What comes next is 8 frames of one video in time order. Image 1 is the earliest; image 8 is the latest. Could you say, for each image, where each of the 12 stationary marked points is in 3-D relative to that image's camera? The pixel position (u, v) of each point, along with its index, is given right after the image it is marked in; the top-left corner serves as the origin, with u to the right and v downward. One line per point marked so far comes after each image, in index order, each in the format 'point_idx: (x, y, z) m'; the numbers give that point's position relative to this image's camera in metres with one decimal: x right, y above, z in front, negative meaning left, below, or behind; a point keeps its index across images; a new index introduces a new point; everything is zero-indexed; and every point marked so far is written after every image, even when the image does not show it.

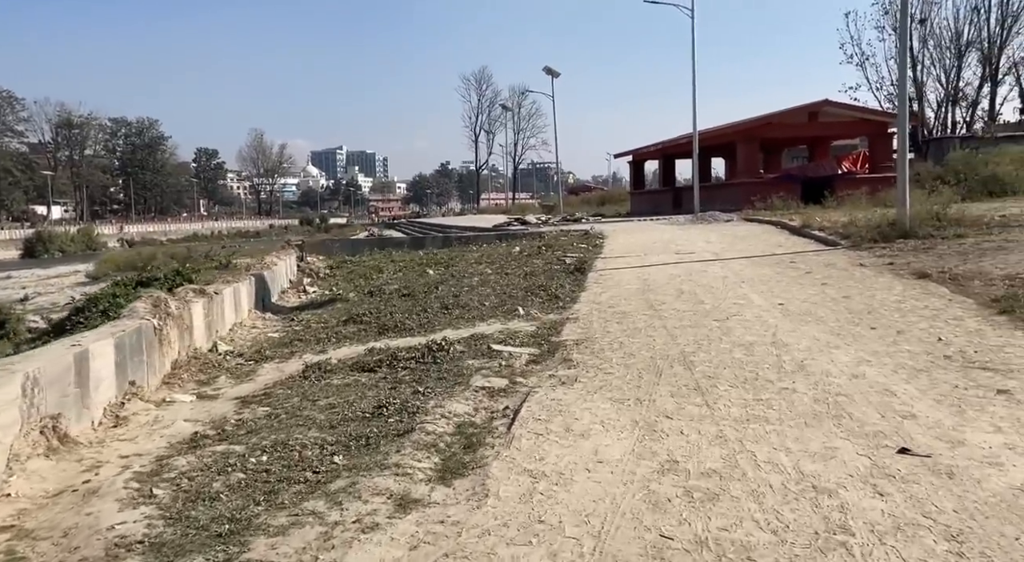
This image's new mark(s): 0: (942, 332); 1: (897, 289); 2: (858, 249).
0: (+3.8, -0.5, +6.8) m
1: (+4.5, -0.1, +9.0) m
2: (+5.5, +0.5, +12.3) m
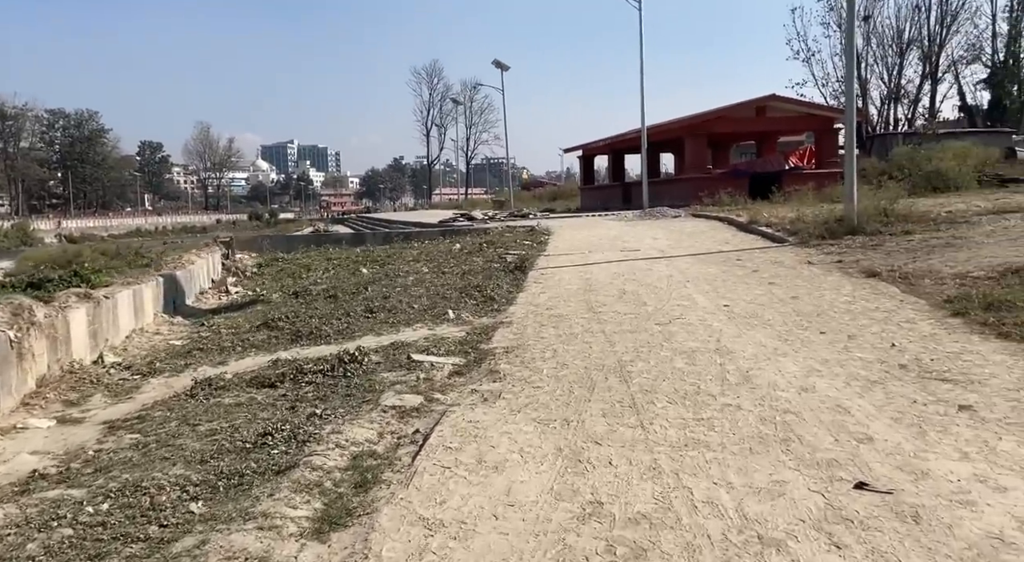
0: (+3.2, -0.5, +6.4) m
1: (+3.8, -0.1, +8.6) m
2: (+4.6, +0.5, +11.9) m
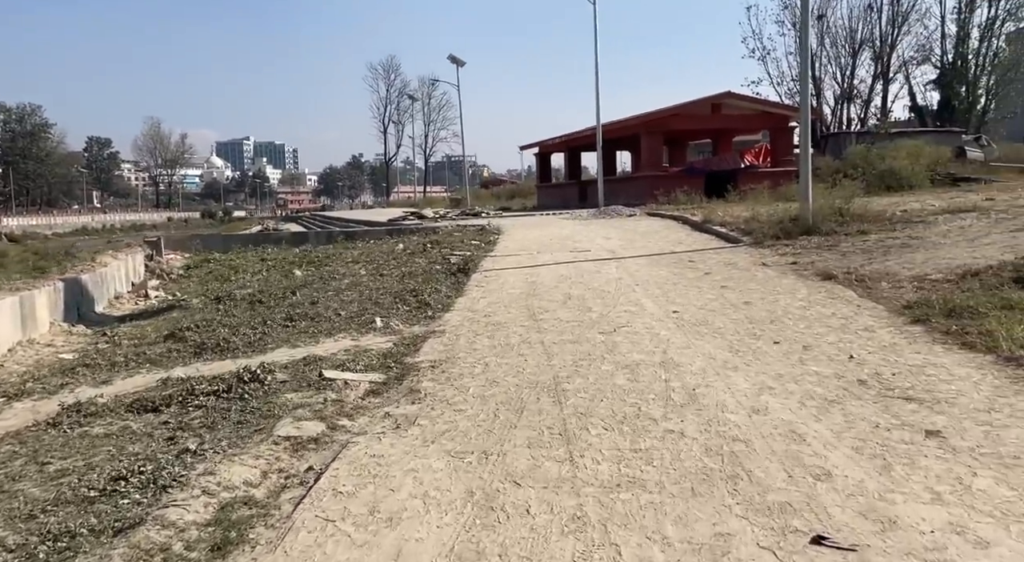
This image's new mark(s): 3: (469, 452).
0: (+2.6, -0.5, +5.9) m
1: (+3.1, -0.1, +8.2) m
2: (+3.7, +0.5, +11.5) m
3: (-0.2, -0.9, +4.0) m
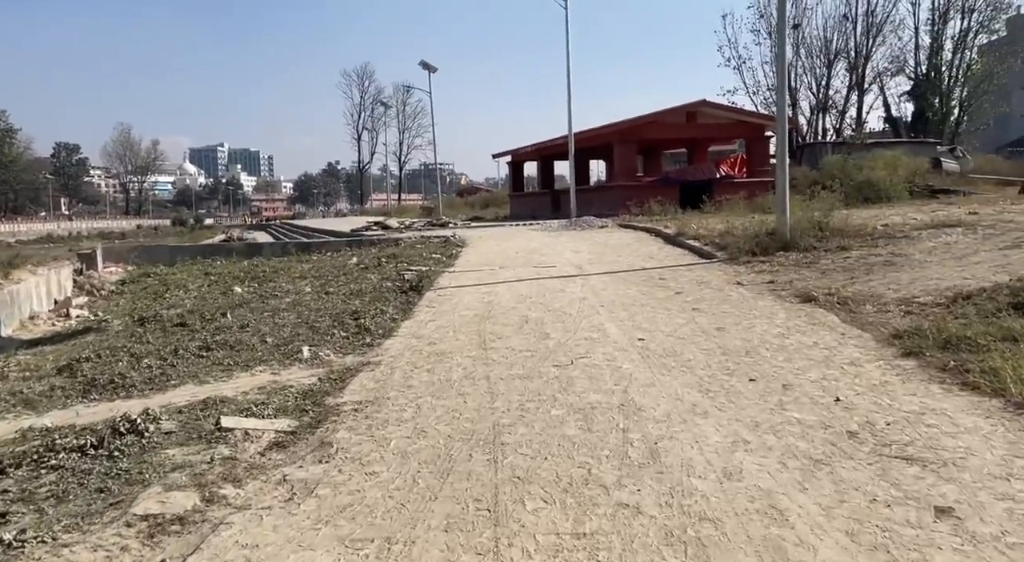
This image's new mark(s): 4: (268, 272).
0: (+2.2, -0.7, +5.1) m
1: (+2.6, -0.3, +7.5) m
2: (+3.1, +0.2, +10.8) m
3: (-0.6, -1.1, +3.2) m
4: (-4.2, +0.2, +13.1) m
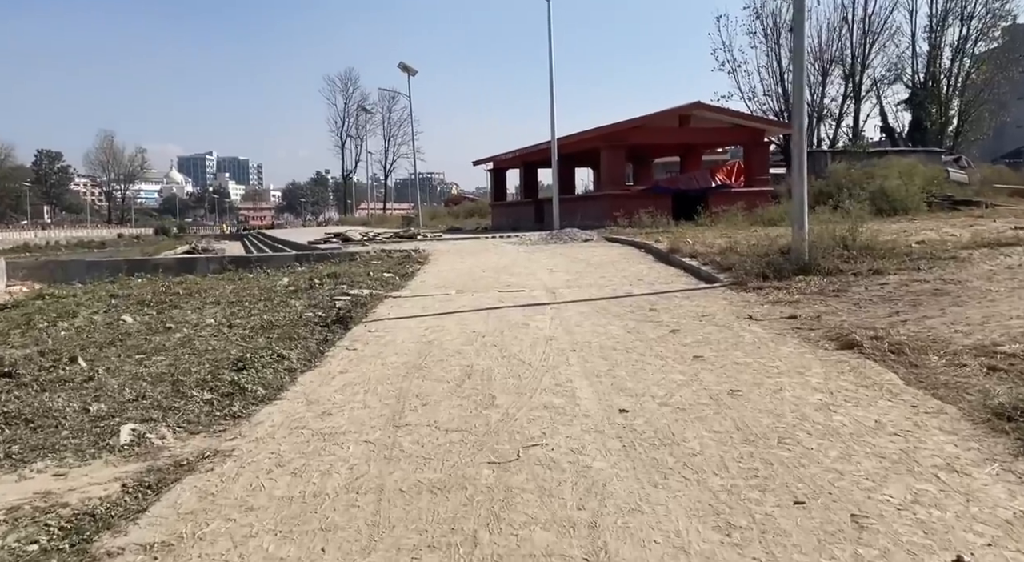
0: (+1.7, -1.0, +3.1) m
1: (+2.1, -0.6, +5.4) m
2: (+2.6, -0.1, +8.8) m
3: (-1.0, -1.3, +1.1) m
4: (-4.7, -0.2, +10.9) m
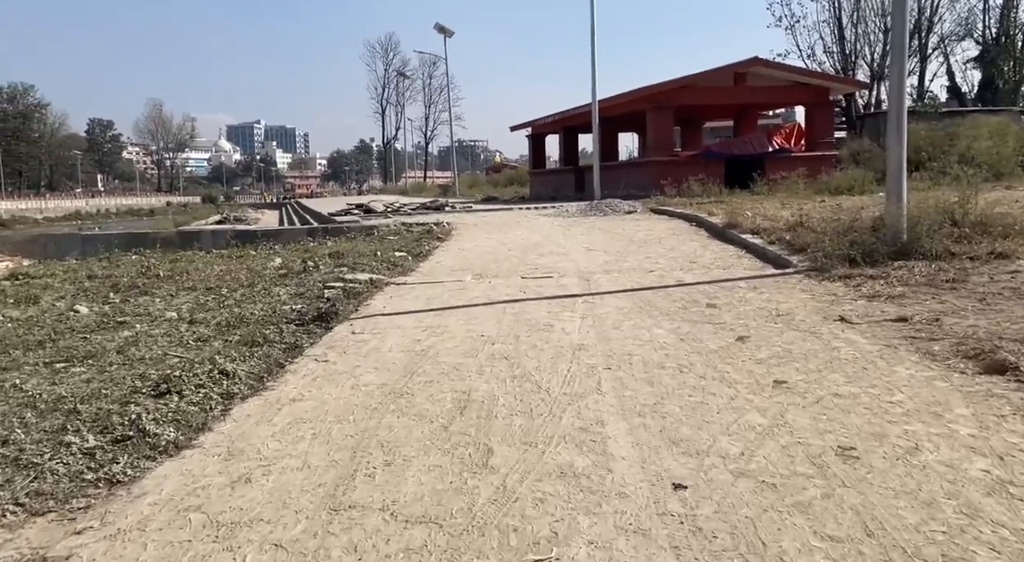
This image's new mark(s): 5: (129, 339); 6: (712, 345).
0: (+1.6, -1.1, +1.3) m
1: (+2.1, -0.7, +3.7) m
2: (+2.8, 0.0, +7.0) m
3: (-1.2, -1.5, -0.5) m
4: (-4.4, 0.0, +9.5) m
5: (-3.1, -0.5, +6.3) m
6: (+1.4, -0.4, +5.3) m
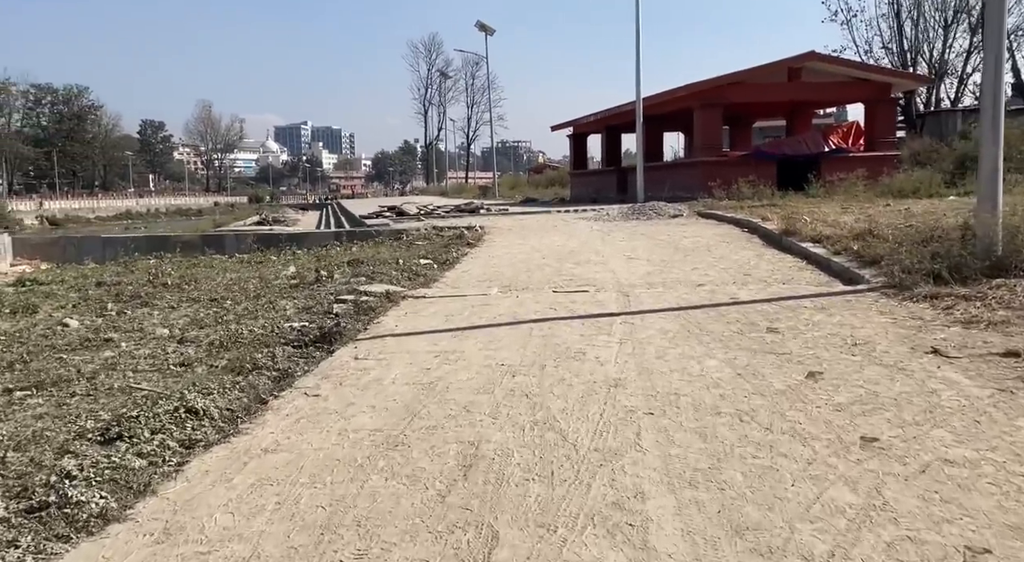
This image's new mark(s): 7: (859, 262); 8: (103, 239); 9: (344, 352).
0: (+1.6, -1.2, +0.4) m
1: (+2.2, -0.8, +2.7) m
2: (+3.1, -0.1, +5.9) m
3: (-1.4, -1.6, -1.3) m
4: (-4.0, -0.1, +8.9) m
5: (-3.0, -0.6, +5.6) m
6: (+1.5, -0.6, +4.4) m
7: (+3.4, +0.2, +7.5) m
8: (-6.9, +0.7, +13.0) m
9: (-1.2, -0.5, +5.5) m
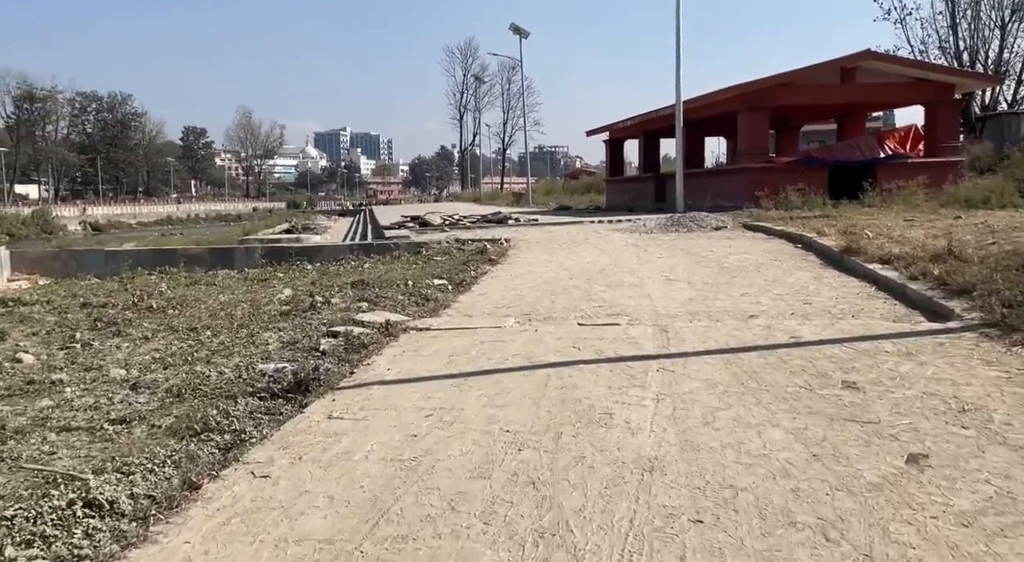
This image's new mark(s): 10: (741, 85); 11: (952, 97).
0: (+1.4, -1.4, -0.7) m
1: (+2.1, -1.0, +1.5) m
2: (+3.1, -0.4, +4.8) m
3: (-1.7, -1.8, -2.2) m
4: (-3.7, -0.3, +8.0) m
5: (-2.9, -0.8, +4.7) m
6: (+1.5, -0.8, +3.2) m
7: (+3.6, -0.1, +6.3) m
8: (-6.5, +0.4, +12.2) m
9: (-1.1, -0.7, +4.5) m
10: (+5.3, +4.5, +17.8) m
11: (+10.7, +4.5, +18.9) m
